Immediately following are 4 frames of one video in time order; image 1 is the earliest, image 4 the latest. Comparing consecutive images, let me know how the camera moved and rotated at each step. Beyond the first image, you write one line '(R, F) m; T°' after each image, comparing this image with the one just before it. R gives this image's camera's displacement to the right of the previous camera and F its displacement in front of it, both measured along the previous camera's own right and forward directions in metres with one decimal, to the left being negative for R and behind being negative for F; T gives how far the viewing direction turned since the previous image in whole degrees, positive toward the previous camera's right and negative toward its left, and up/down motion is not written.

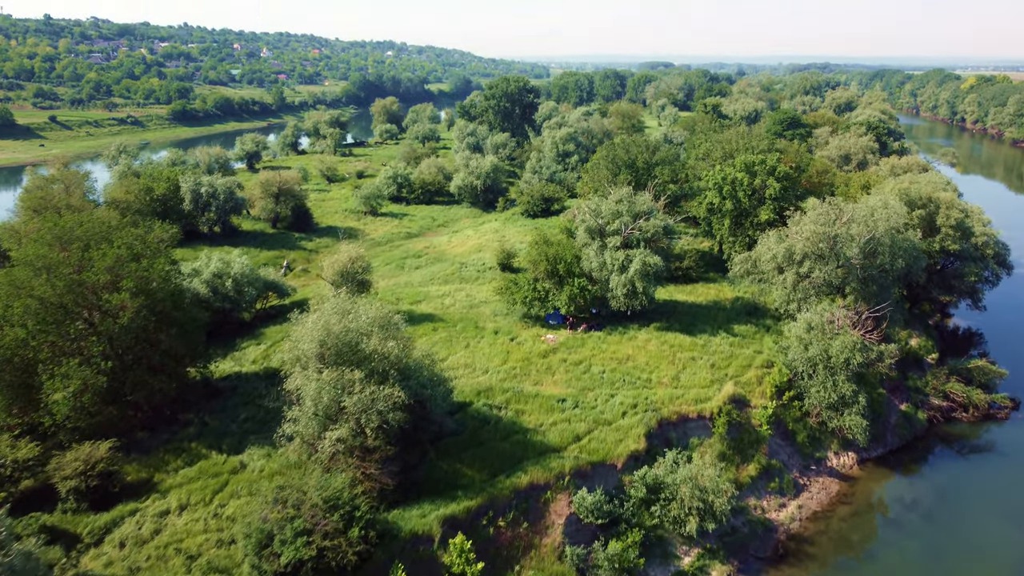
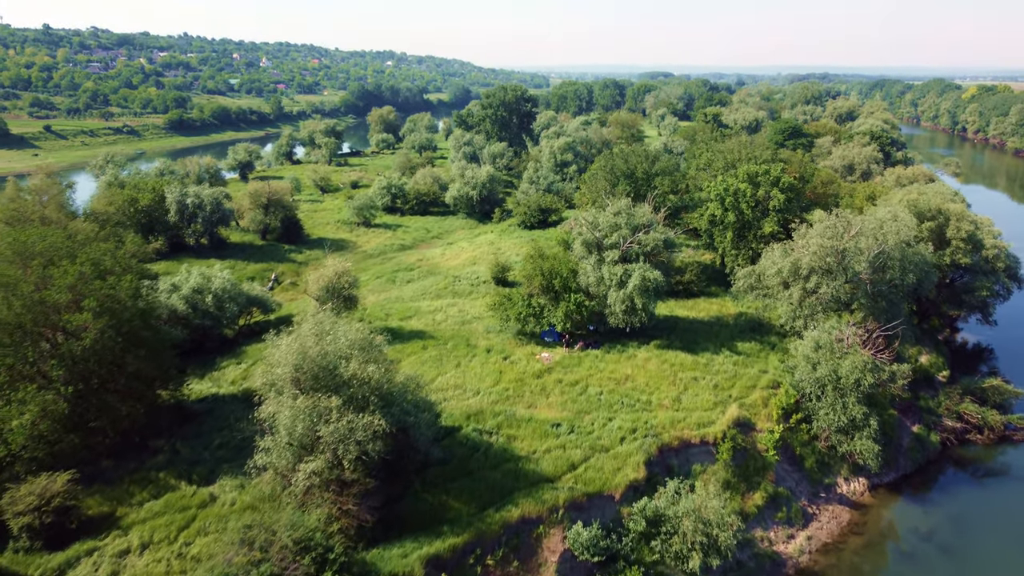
(+0.3, +1.5) m; 0°
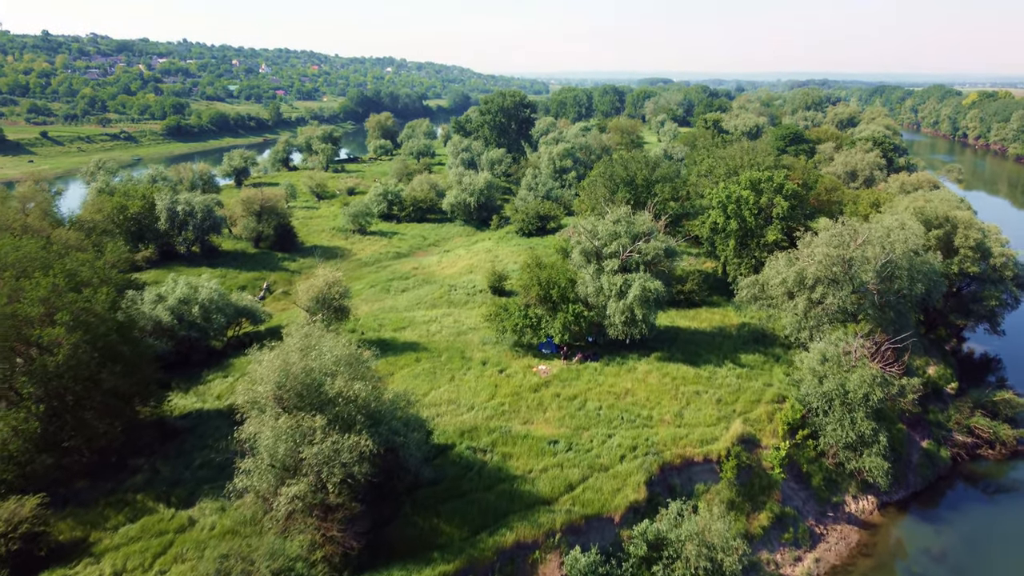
(+0.1, +1.0) m; 0°
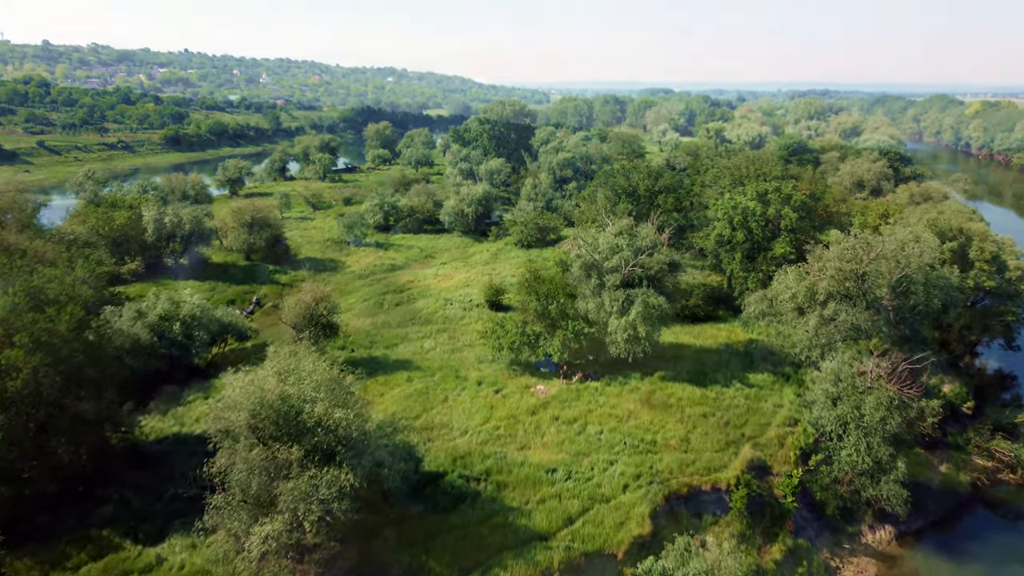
(+0.2, +1.5) m; 0°
